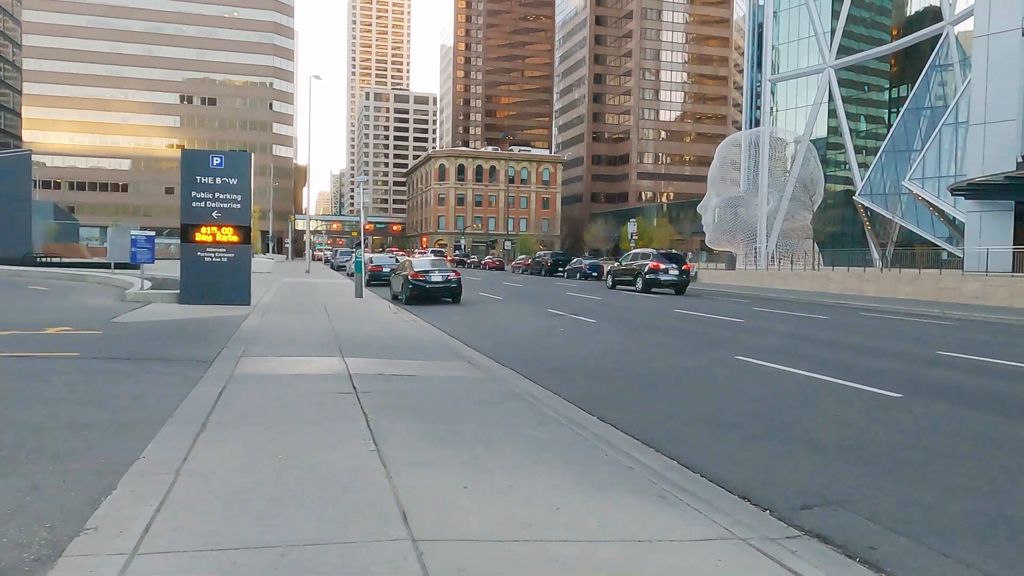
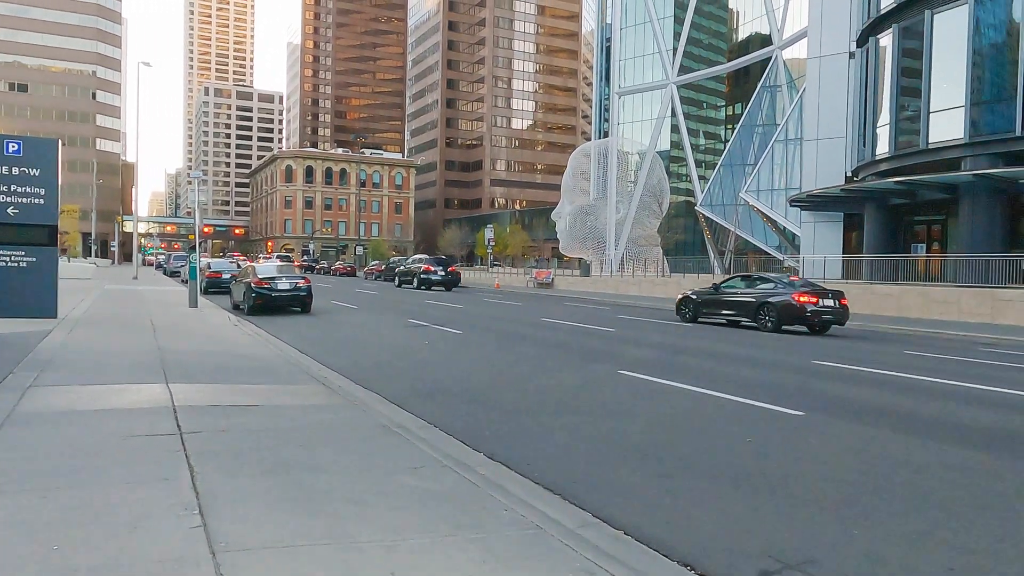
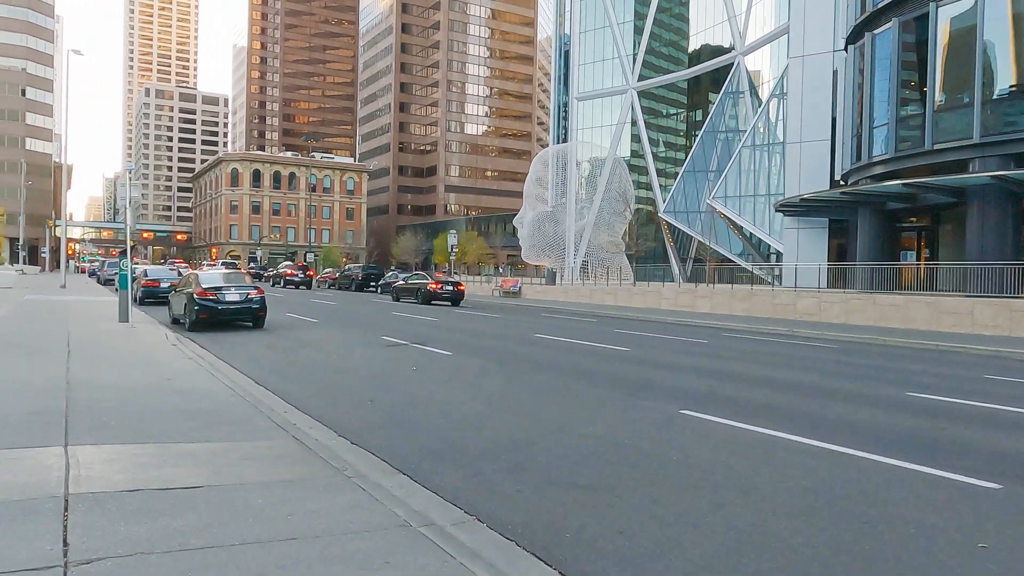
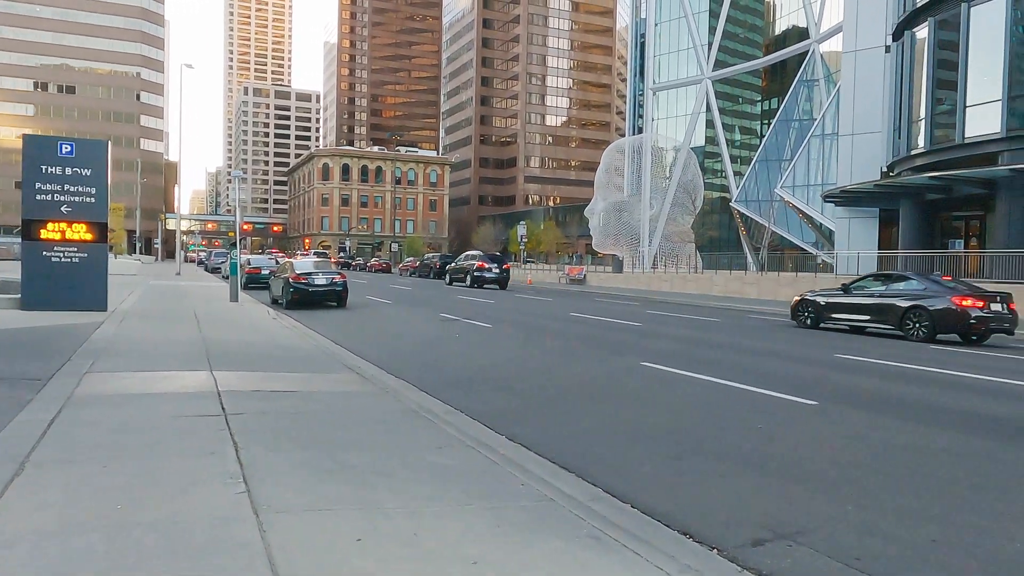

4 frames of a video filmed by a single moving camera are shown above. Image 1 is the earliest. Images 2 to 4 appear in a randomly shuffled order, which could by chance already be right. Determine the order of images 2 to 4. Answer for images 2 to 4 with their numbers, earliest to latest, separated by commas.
4, 2, 3
